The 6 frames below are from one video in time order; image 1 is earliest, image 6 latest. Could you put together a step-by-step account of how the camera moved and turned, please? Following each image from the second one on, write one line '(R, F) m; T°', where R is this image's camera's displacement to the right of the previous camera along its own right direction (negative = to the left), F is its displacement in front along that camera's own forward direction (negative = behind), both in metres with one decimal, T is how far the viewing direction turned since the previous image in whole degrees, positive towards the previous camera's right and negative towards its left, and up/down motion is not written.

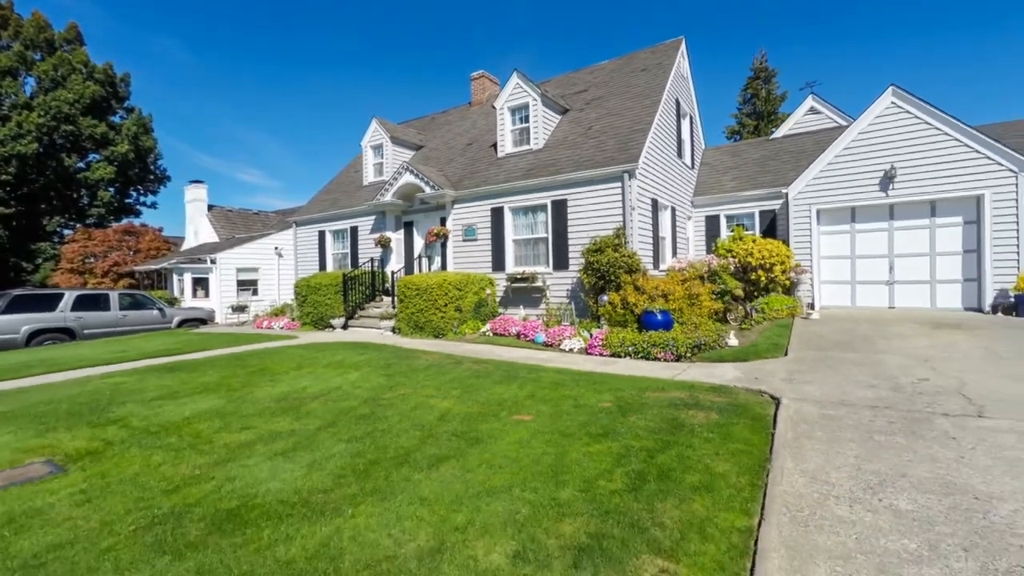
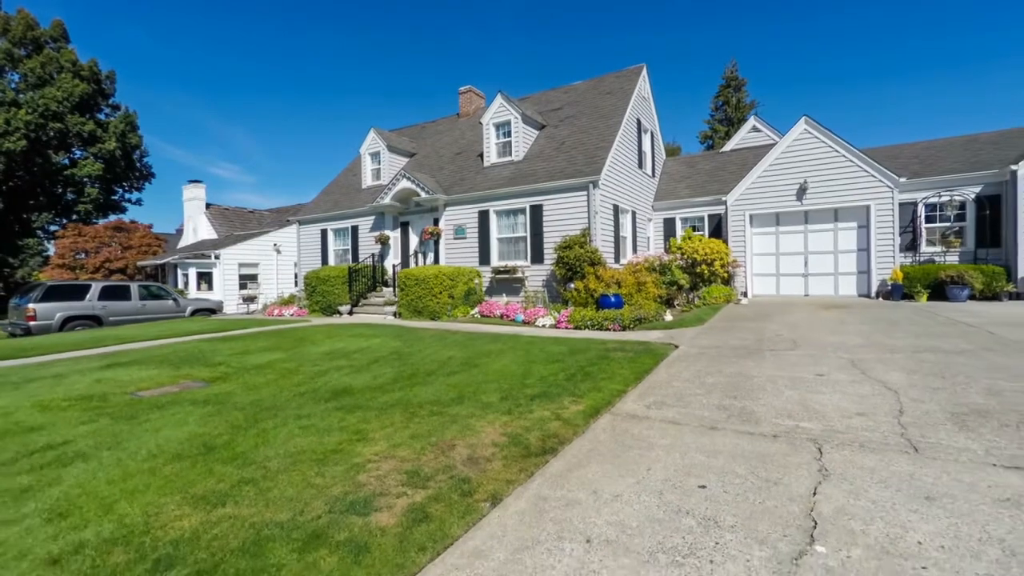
(-0.1, -2.4) m; +2°
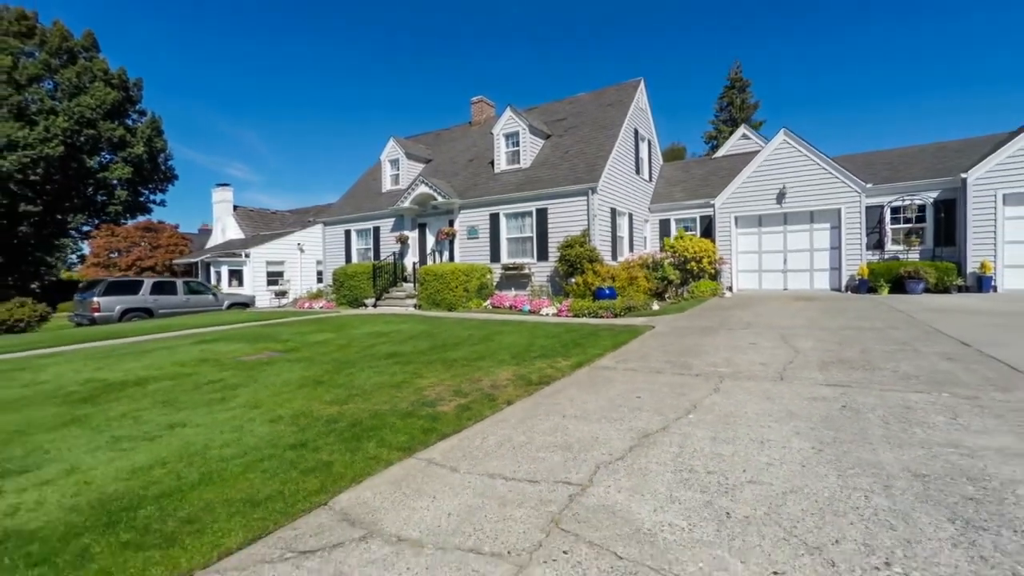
(0.0, -1.8) m; -1°
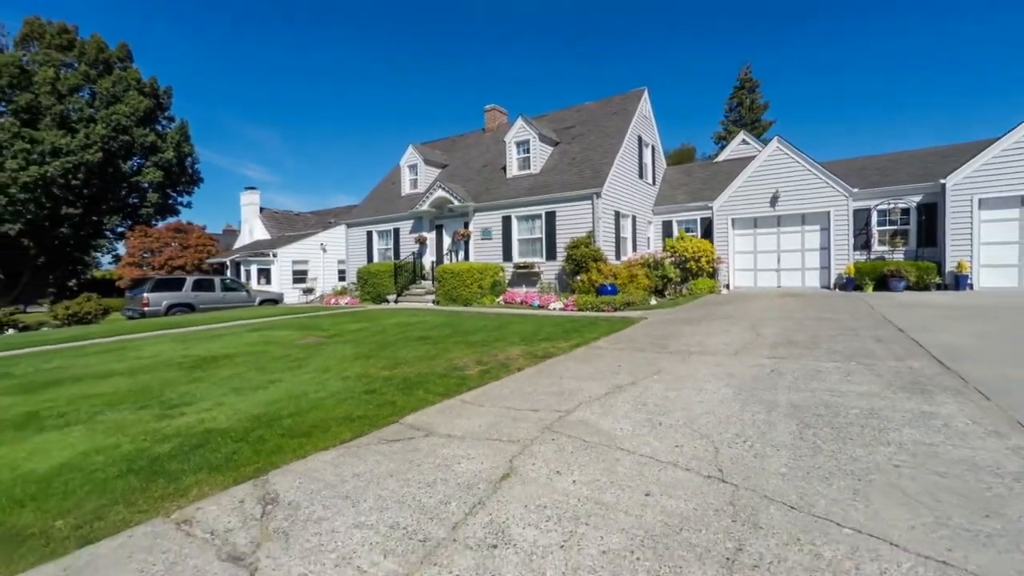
(0.0, -1.3) m; -2°
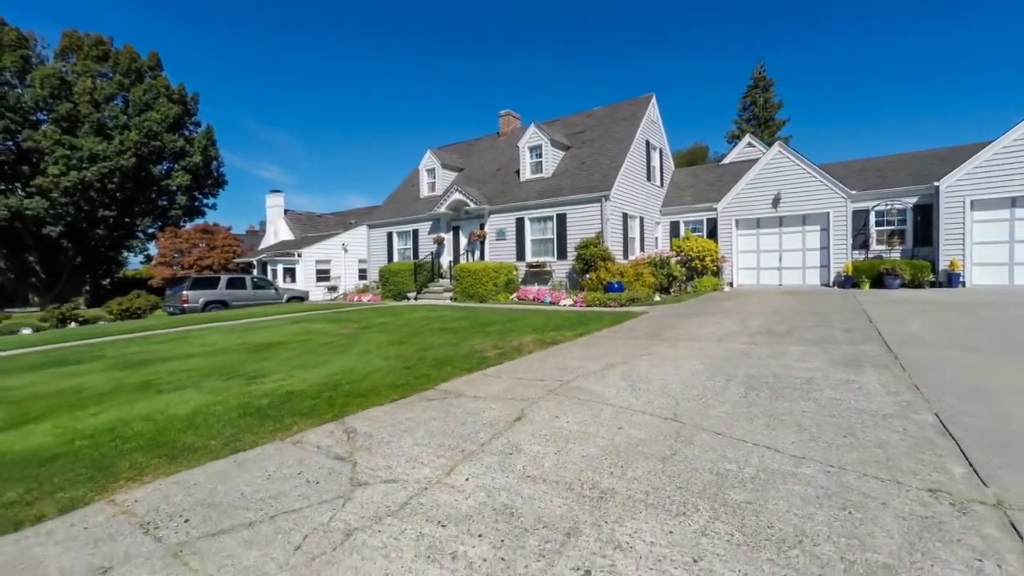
(0.0, -1.0) m; -2°
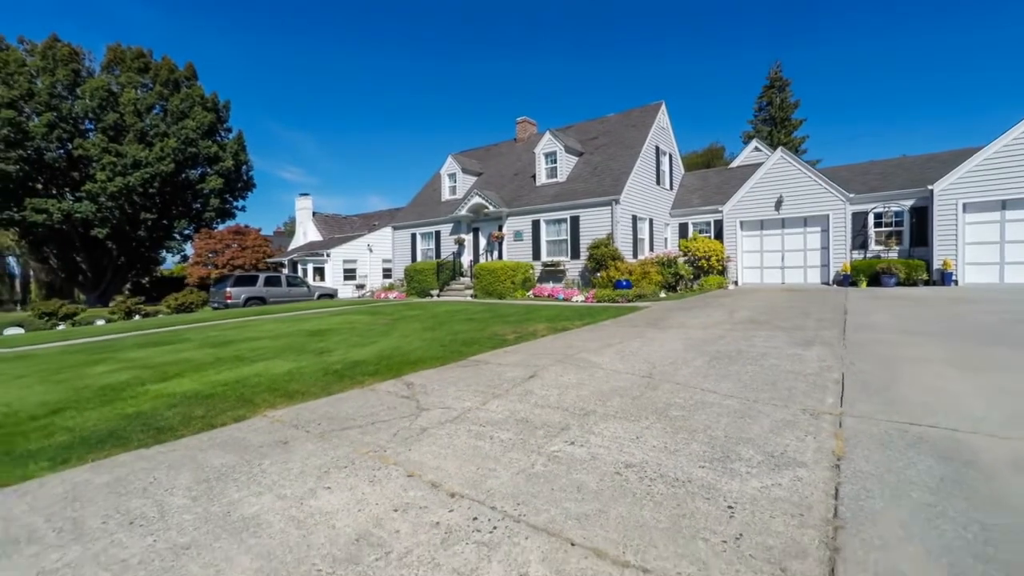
(0.0, -1.3) m; -2°
